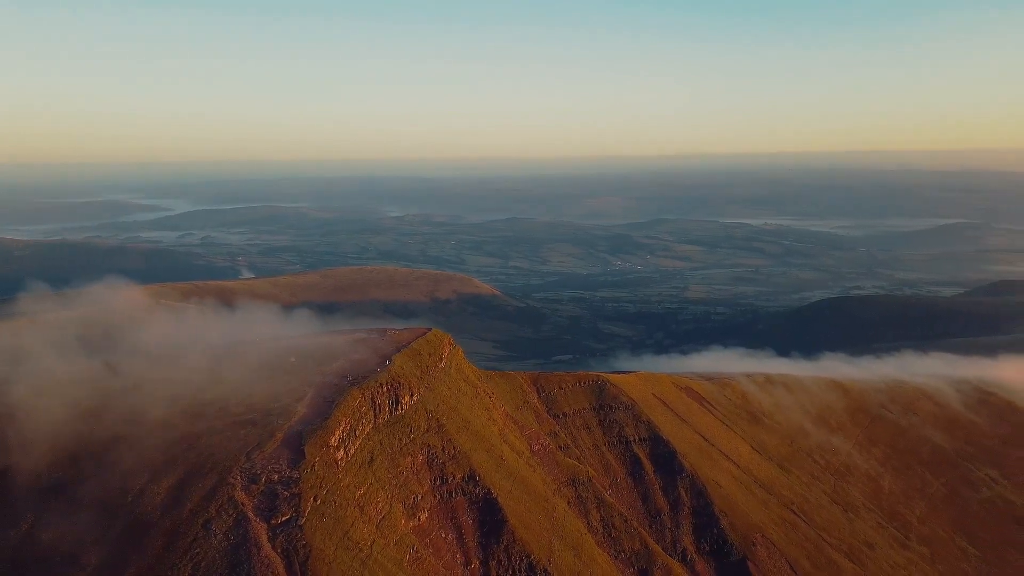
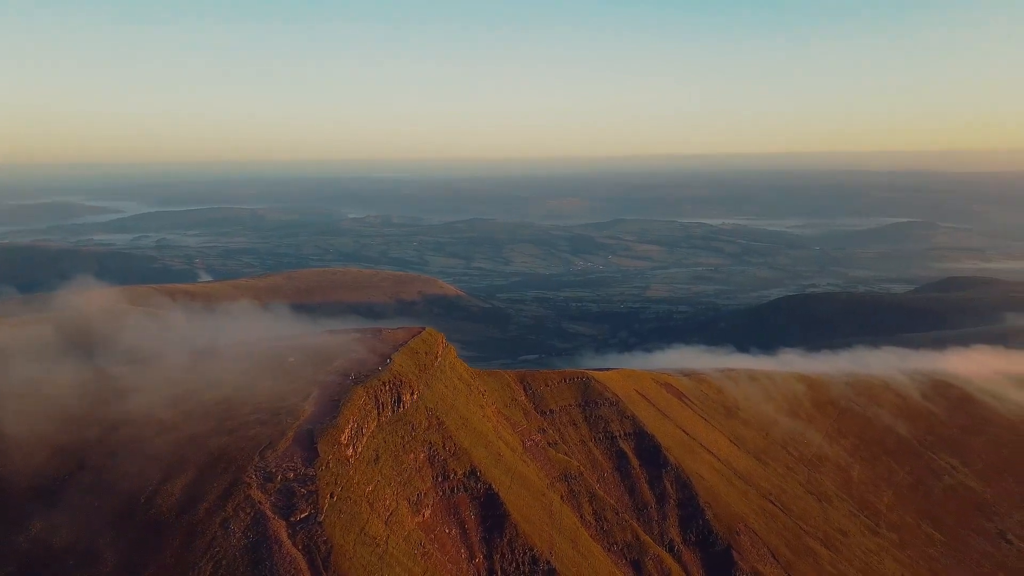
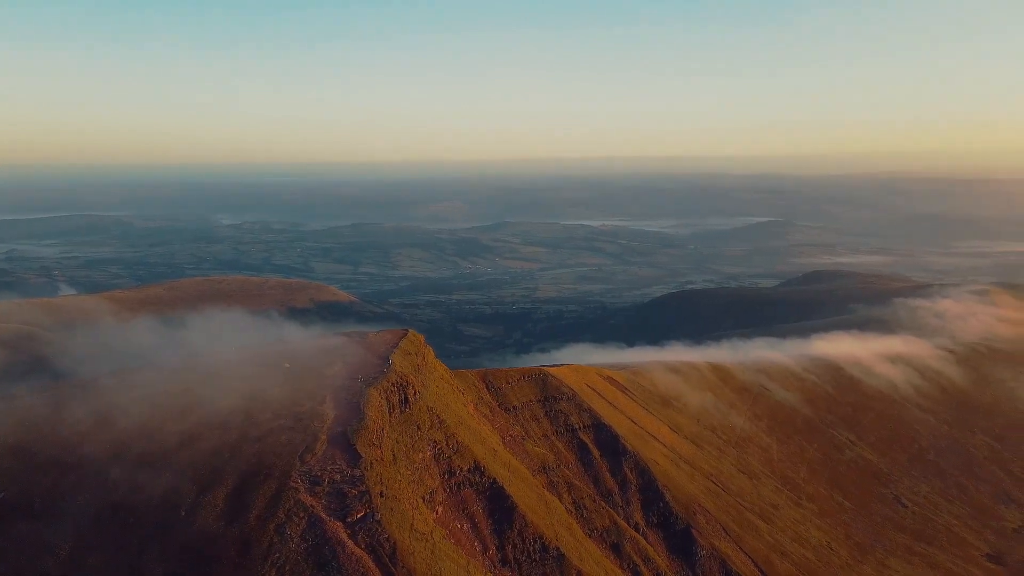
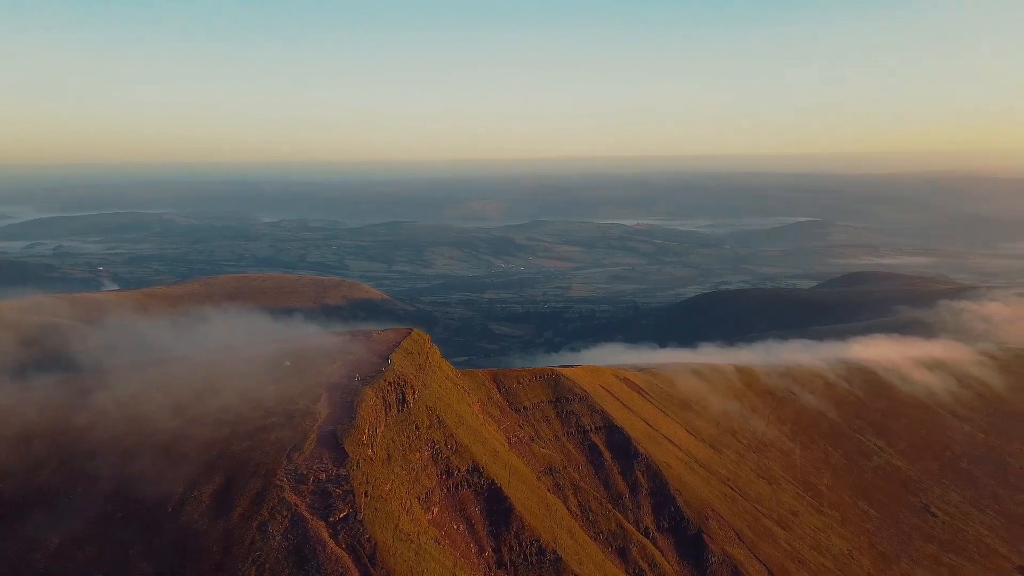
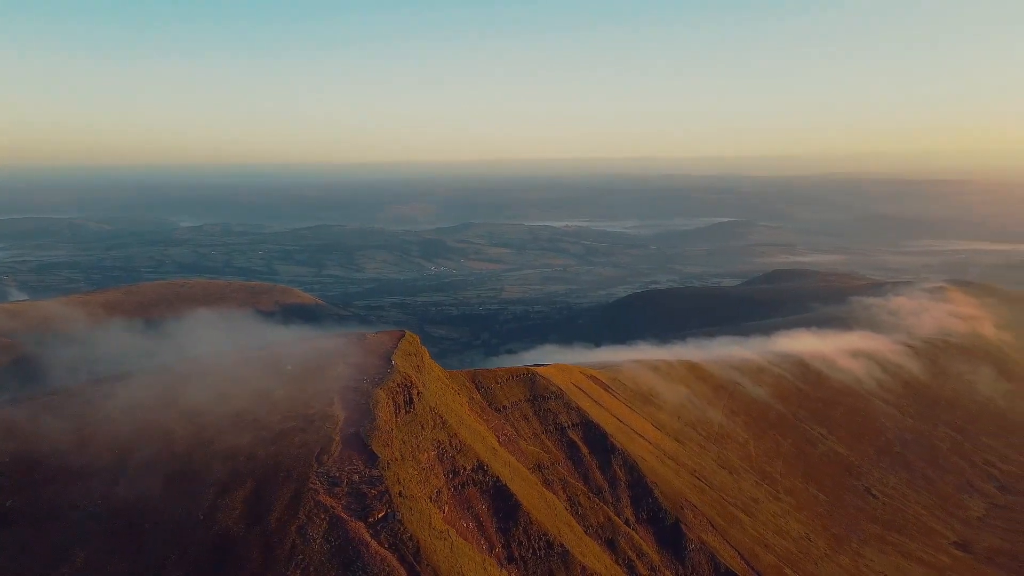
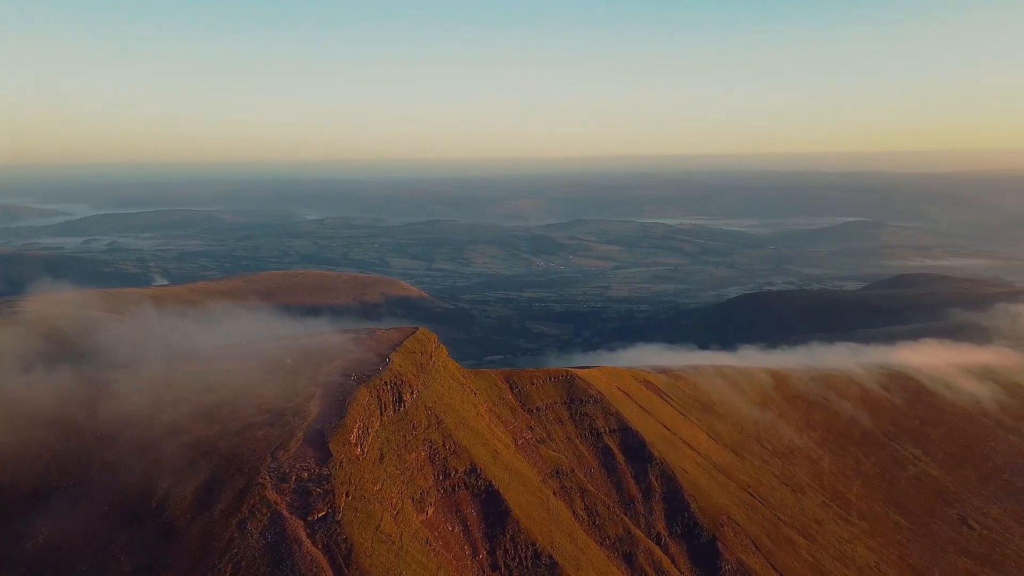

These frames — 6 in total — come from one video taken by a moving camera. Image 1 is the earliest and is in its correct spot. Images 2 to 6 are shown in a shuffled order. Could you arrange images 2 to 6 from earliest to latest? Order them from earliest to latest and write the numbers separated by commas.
2, 6, 4, 3, 5
